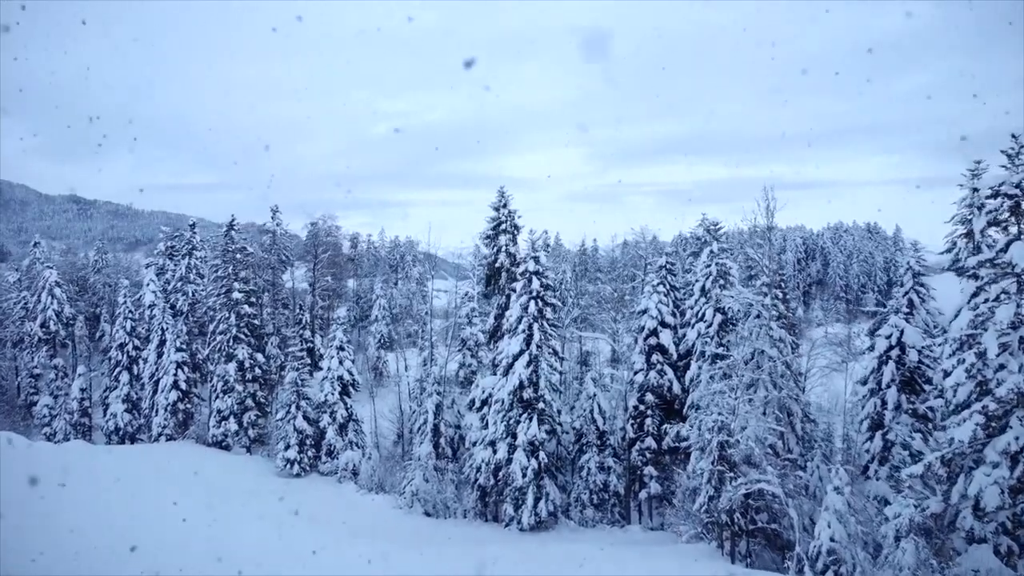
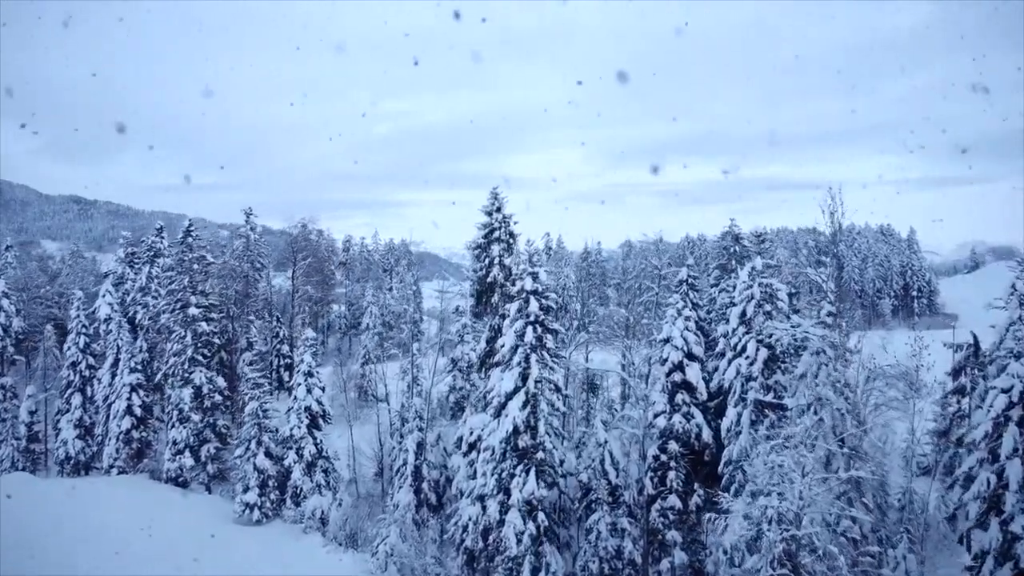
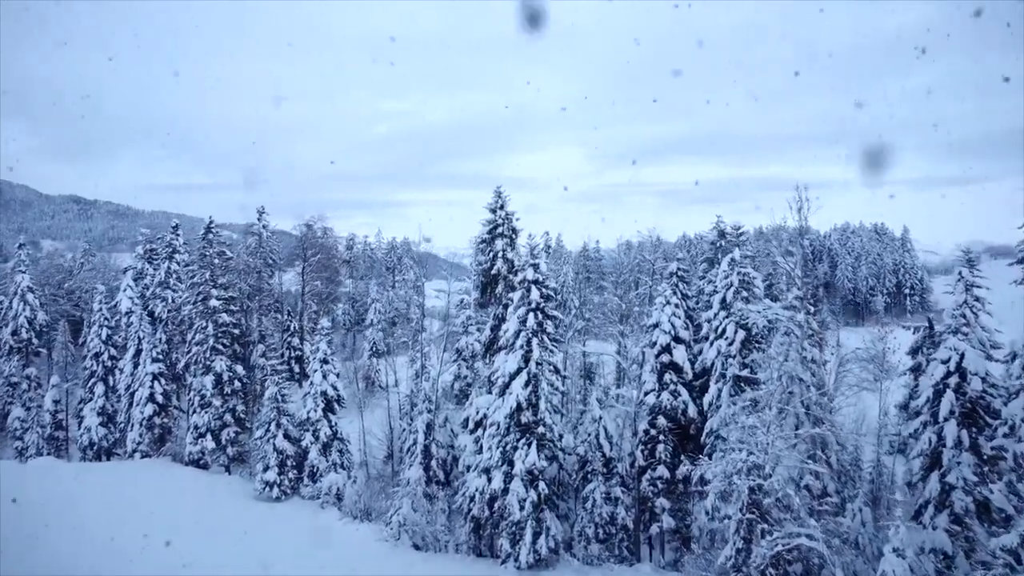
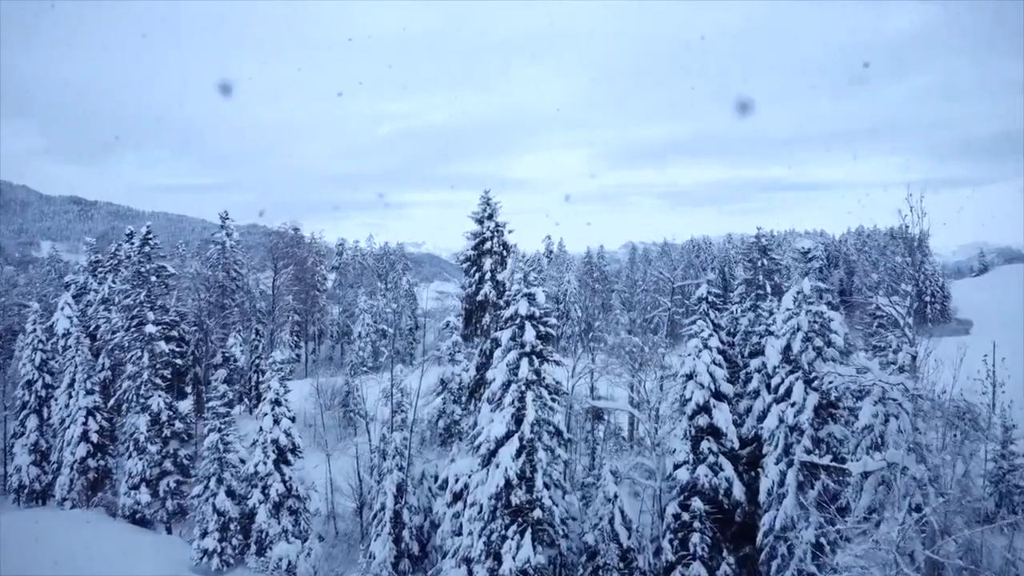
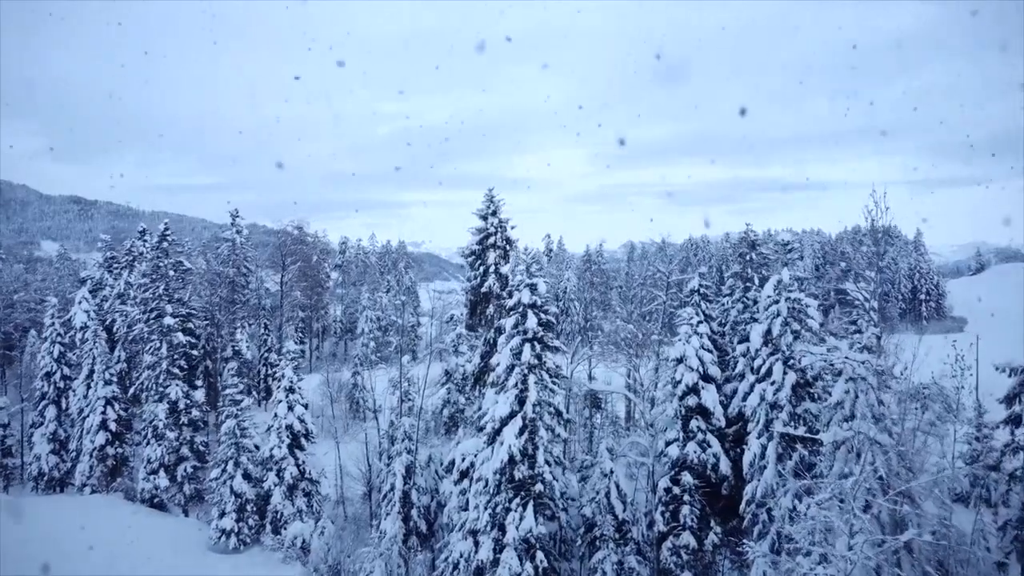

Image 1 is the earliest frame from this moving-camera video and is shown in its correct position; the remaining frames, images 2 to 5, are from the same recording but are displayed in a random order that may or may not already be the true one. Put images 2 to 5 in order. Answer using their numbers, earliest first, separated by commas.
3, 2, 5, 4
